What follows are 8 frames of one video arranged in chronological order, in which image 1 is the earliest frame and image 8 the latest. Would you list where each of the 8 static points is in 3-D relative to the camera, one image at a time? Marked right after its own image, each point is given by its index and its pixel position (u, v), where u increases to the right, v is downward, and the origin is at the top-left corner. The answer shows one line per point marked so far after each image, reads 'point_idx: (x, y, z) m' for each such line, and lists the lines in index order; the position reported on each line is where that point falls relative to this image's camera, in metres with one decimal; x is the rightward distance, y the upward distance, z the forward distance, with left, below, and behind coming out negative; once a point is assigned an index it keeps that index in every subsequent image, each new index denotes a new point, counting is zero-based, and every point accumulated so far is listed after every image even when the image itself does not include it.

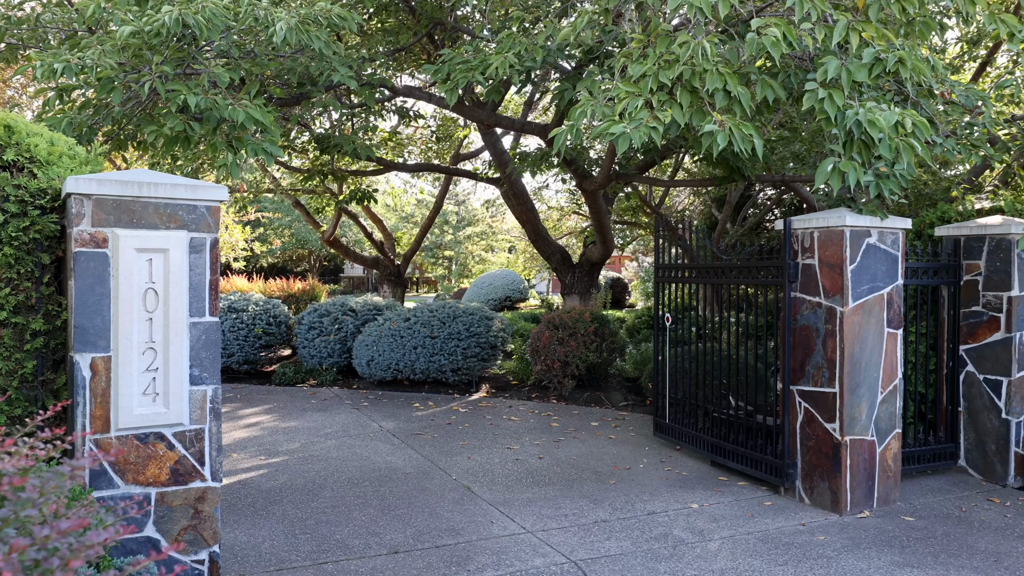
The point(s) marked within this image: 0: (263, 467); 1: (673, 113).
0: (-1.8, -1.3, +5.9) m
1: (+0.7, +0.8, +3.5) m
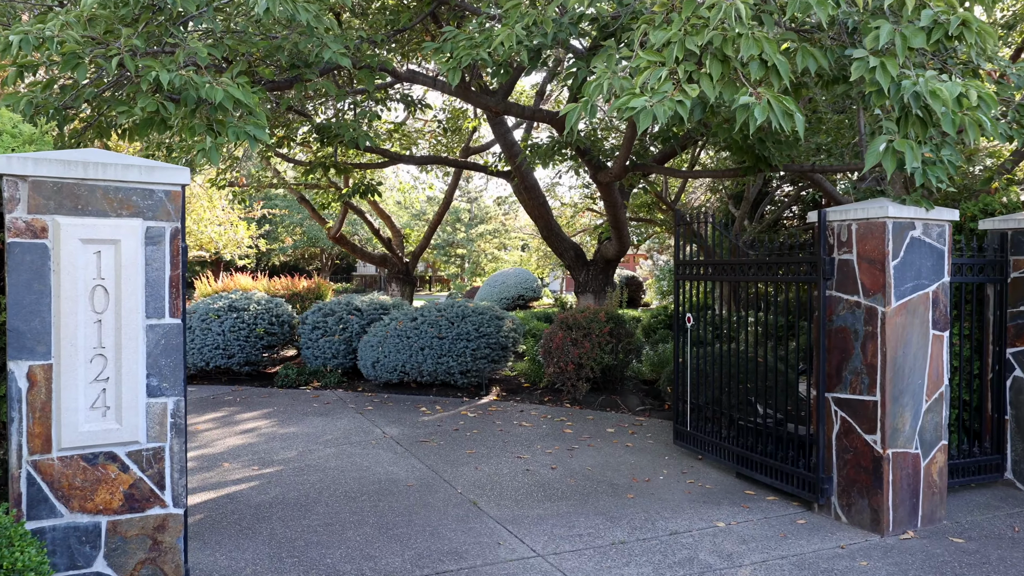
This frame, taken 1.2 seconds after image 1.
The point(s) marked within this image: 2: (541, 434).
0: (-1.7, -1.3, +5.5) m
1: (+0.7, +0.8, +3.1) m
2: (+0.2, -1.2, +6.8) m
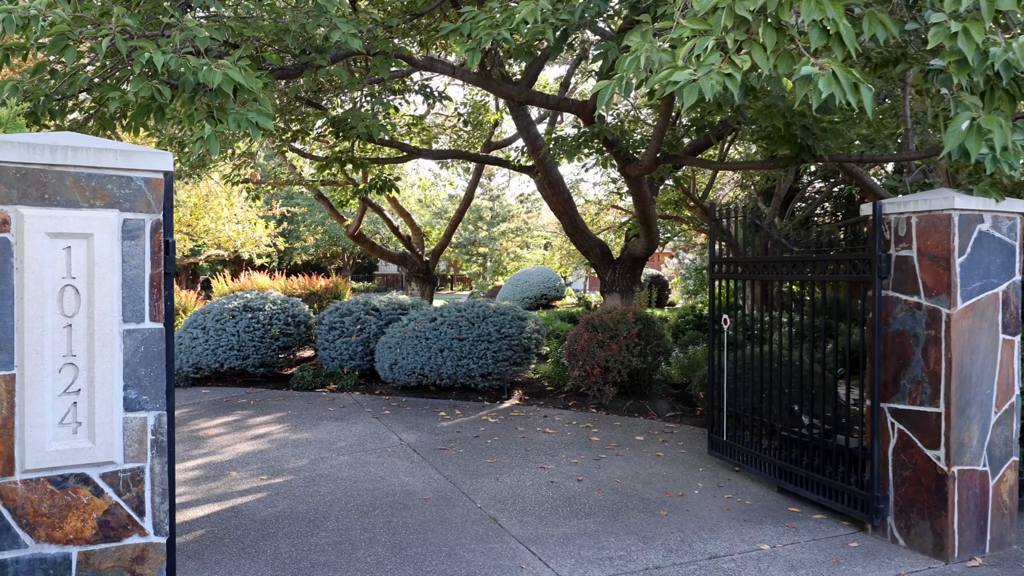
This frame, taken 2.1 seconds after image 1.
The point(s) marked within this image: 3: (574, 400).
0: (-1.6, -1.3, +5.2) m
1: (+0.8, +0.8, +2.7) m
2: (+0.4, -1.2, +6.4) m
3: (+0.6, -1.1, +8.1) m
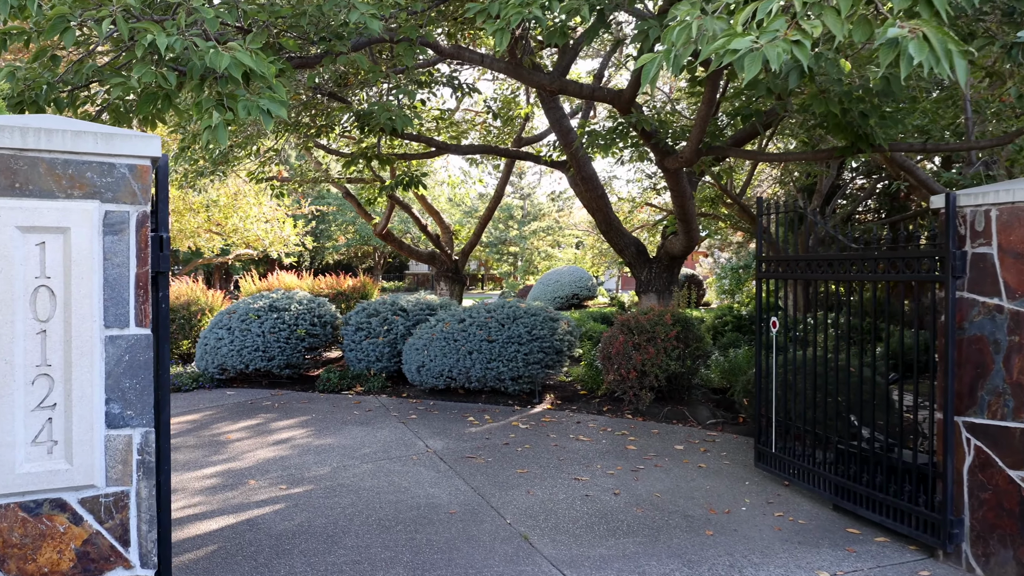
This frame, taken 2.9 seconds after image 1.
0: (-1.4, -1.3, +4.9) m
1: (+0.9, +0.8, +2.4) m
2: (+0.7, -1.2, +6.1) m
3: (+0.9, -1.1, +7.7) m
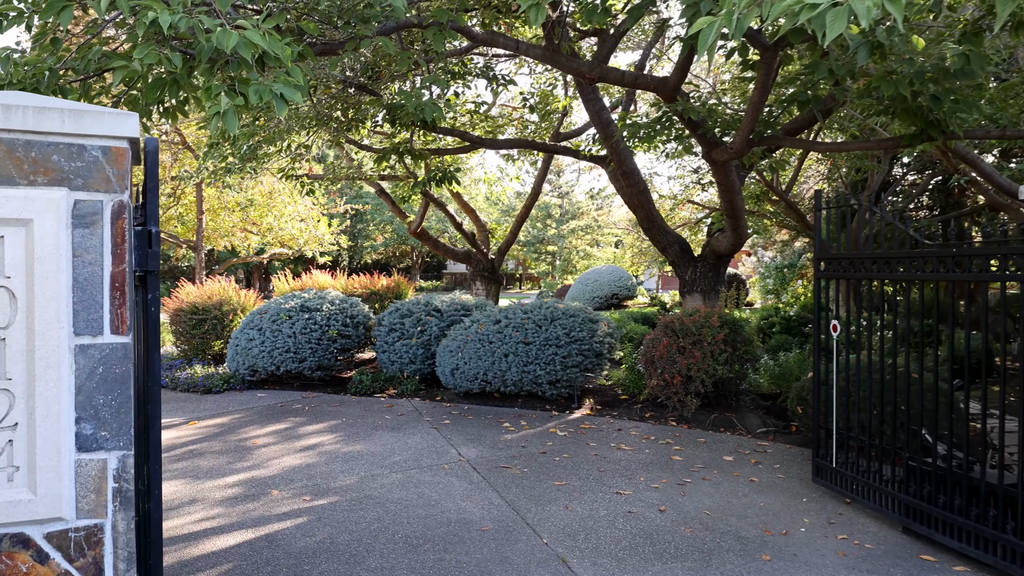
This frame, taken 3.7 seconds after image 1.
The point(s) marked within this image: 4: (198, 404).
0: (-1.2, -1.3, +4.7) m
1: (+1.0, +0.8, +2.0) m
2: (+0.9, -1.2, +5.7) m
3: (+1.3, -1.1, +7.3) m
4: (-3.2, -1.2, +8.3) m
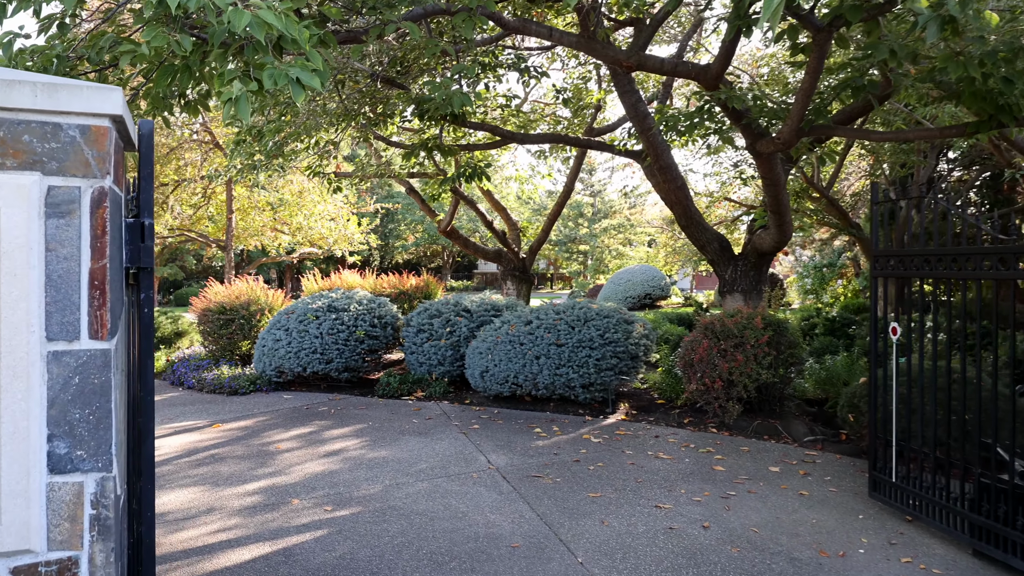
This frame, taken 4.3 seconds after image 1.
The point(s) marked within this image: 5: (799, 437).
0: (-1.0, -1.3, +4.4) m
1: (+1.1, +0.8, +1.6) m
2: (+1.1, -1.2, +5.4) m
3: (+1.5, -1.1, +7.0) m
4: (-2.9, -1.2, +8.1) m
5: (+2.2, -1.2, +6.3) m
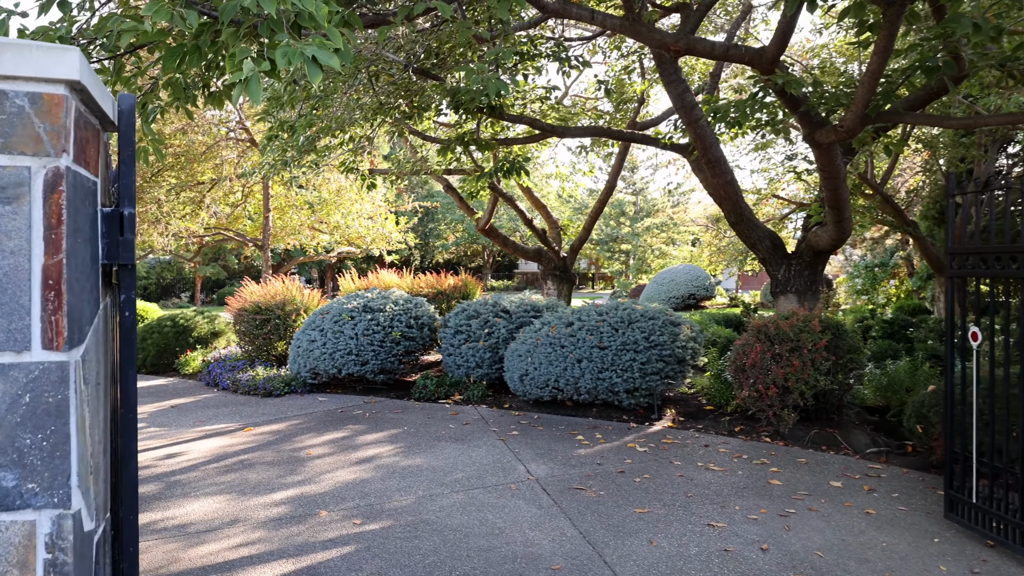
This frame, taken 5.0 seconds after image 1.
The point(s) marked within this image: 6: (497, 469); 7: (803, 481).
0: (-0.8, -1.3, +4.1) m
1: (+1.1, +0.8, +1.3) m
2: (+1.4, -1.2, +5.0) m
3: (+1.9, -1.1, +6.6) m
4: (-2.5, -1.2, +7.9) m
5: (+2.5, -1.2, +5.9) m
6: (-0.1, -1.2, +5.5) m
7: (+1.8, -1.2, +5.1) m
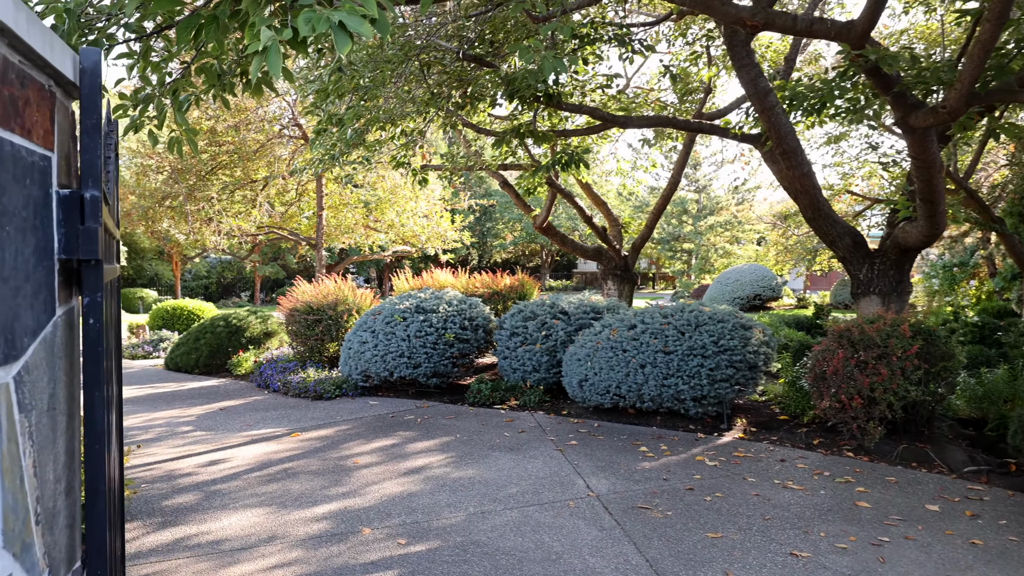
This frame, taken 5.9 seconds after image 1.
0: (-0.5, -1.3, +3.8) m
1: (+1.2, +0.8, +0.8) m
2: (+1.7, -1.2, +4.5) m
3: (+2.3, -1.1, +6.1) m
4: (-1.9, -1.2, +7.7) m
5: (+2.9, -1.2, +5.3) m
6: (+0.3, -1.2, +5.1) m
7: (+2.2, -1.2, +4.6) m
